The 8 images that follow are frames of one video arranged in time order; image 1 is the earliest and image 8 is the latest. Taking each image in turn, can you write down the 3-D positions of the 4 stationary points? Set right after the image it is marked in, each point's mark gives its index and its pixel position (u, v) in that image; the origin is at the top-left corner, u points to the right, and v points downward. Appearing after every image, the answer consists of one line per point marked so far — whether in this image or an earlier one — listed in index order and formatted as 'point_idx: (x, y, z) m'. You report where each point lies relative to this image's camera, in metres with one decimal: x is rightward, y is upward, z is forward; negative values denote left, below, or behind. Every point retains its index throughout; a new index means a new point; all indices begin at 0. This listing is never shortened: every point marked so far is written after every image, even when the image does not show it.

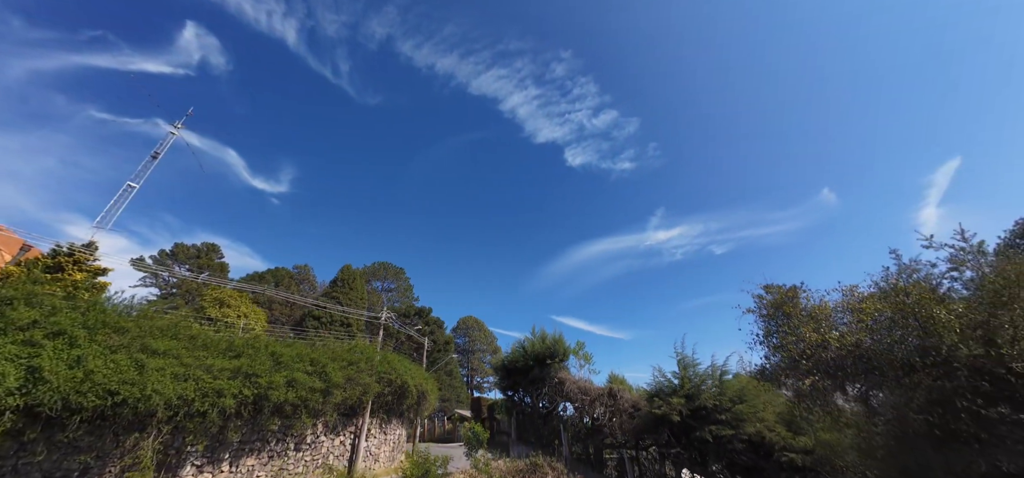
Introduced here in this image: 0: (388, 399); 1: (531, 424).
0: (-6.1, -7.9, +17.0) m
1: (+0.7, -6.8, +13.1) m
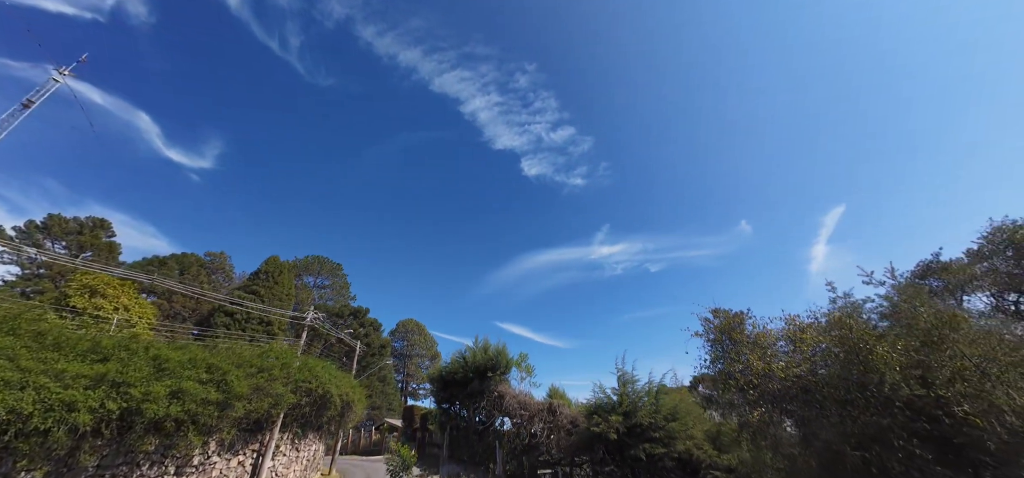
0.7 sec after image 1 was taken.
0: (-9.0, -7.5, +15.2) m
1: (-1.7, -6.9, +12.3) m
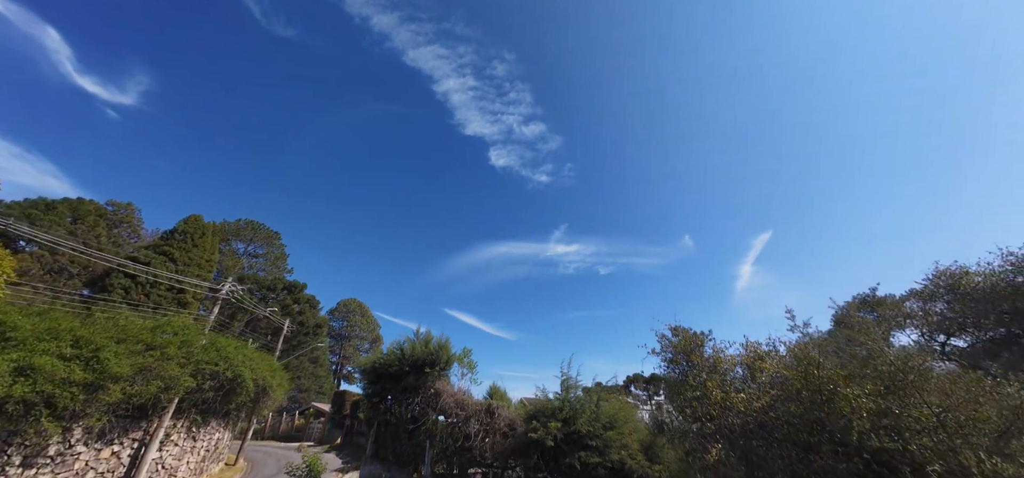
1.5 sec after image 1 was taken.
0: (-11.5, -6.0, +13.4) m
1: (-3.8, -6.3, +11.4) m
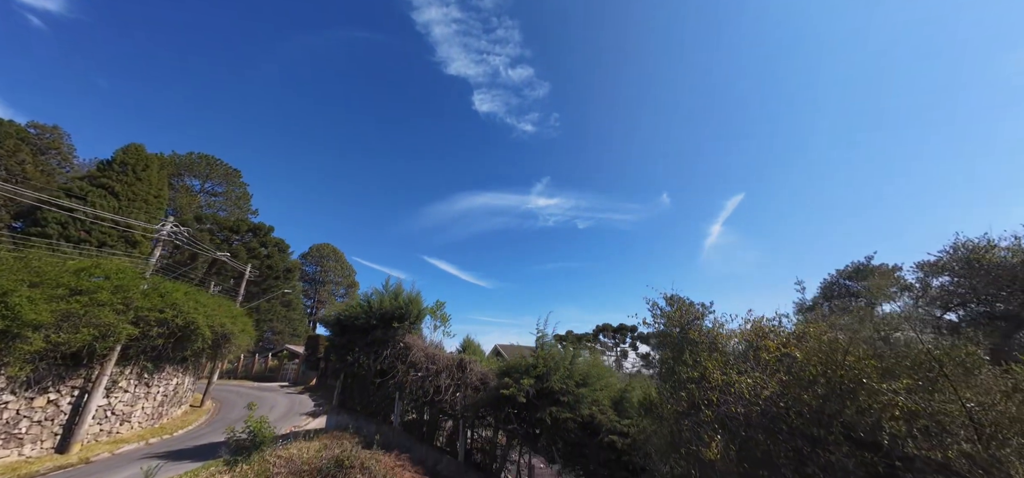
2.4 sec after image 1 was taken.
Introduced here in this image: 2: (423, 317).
0: (-12.4, -3.7, +12.5) m
1: (-4.7, -4.6, +11.0) m
2: (-2.8, -2.4, +11.1) m
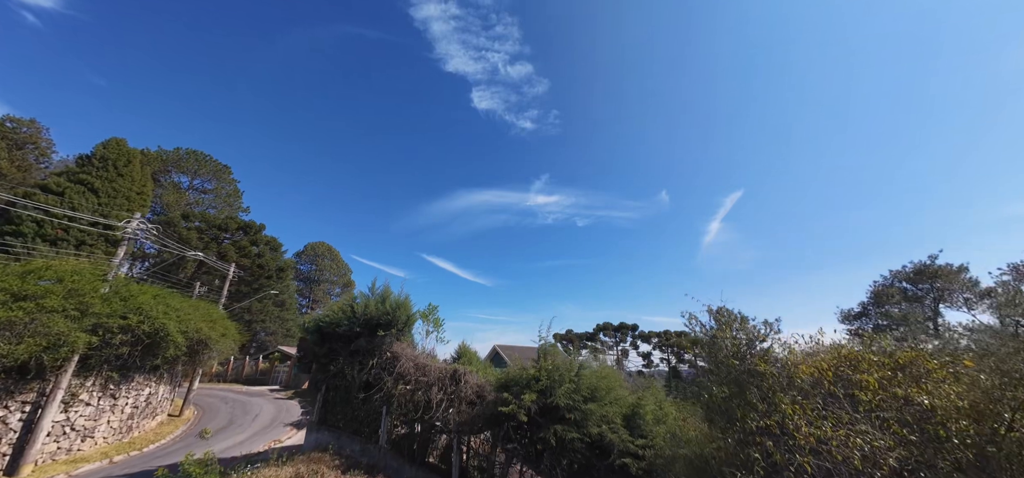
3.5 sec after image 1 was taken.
0: (-12.4, -3.7, +11.4) m
1: (-4.7, -4.6, +9.9) m
2: (-2.8, -2.3, +10.0) m
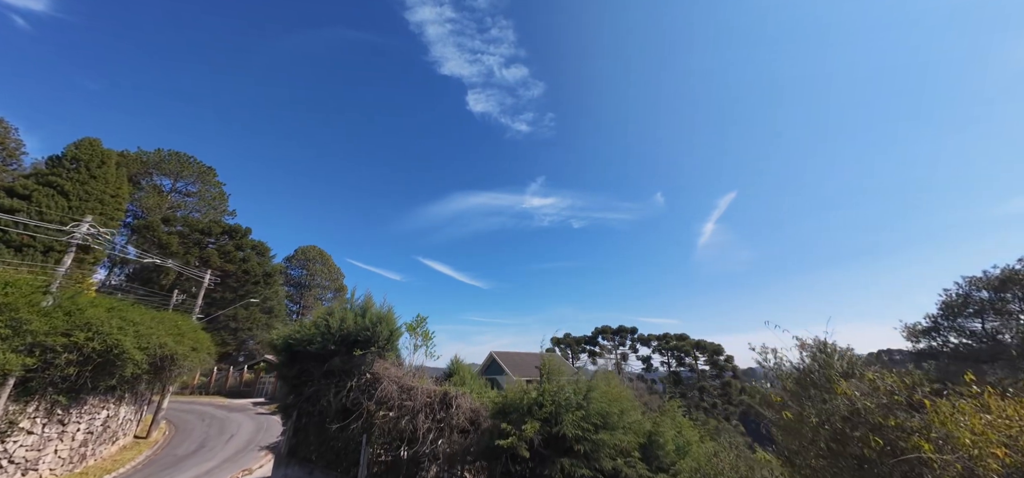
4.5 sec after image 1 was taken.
0: (-12.5, -3.8, +10.1) m
1: (-4.8, -4.7, +8.7) m
2: (-2.8, -2.4, +8.8) m
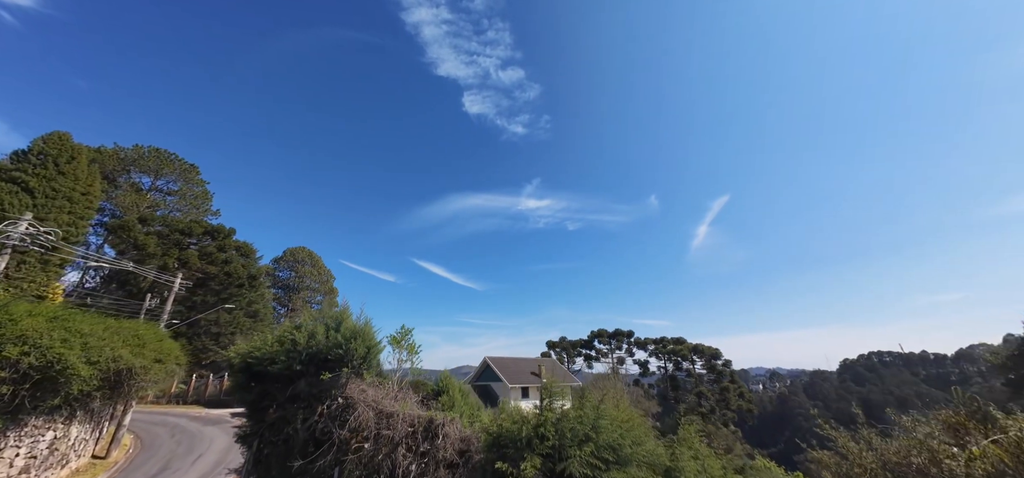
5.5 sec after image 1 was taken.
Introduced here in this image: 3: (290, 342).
0: (-12.6, -3.8, +8.8) m
1: (-4.8, -4.7, +7.5) m
2: (-2.9, -2.5, +7.6) m
3: (-4.5, -2.1, +7.4) m
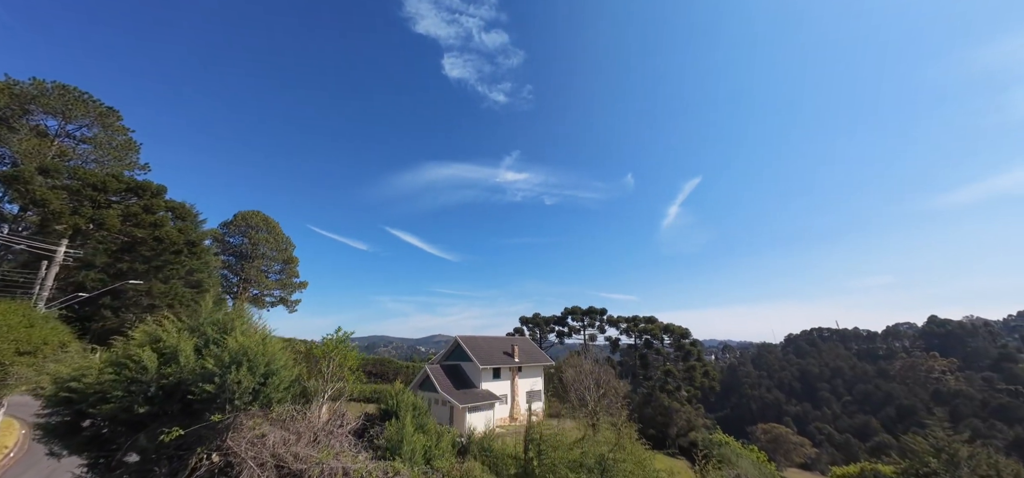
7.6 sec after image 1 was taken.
0: (-13.1, -3.0, +5.8) m
1: (-5.3, -4.2, +5.0) m
2: (-3.3, -2.1, +5.1) m
3: (-4.9, -1.6, +4.8) m
